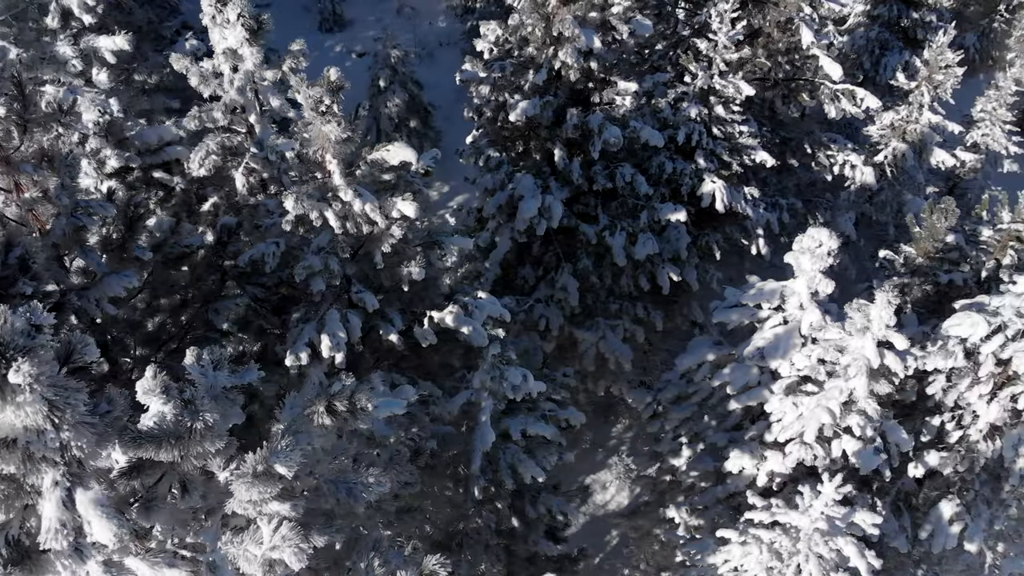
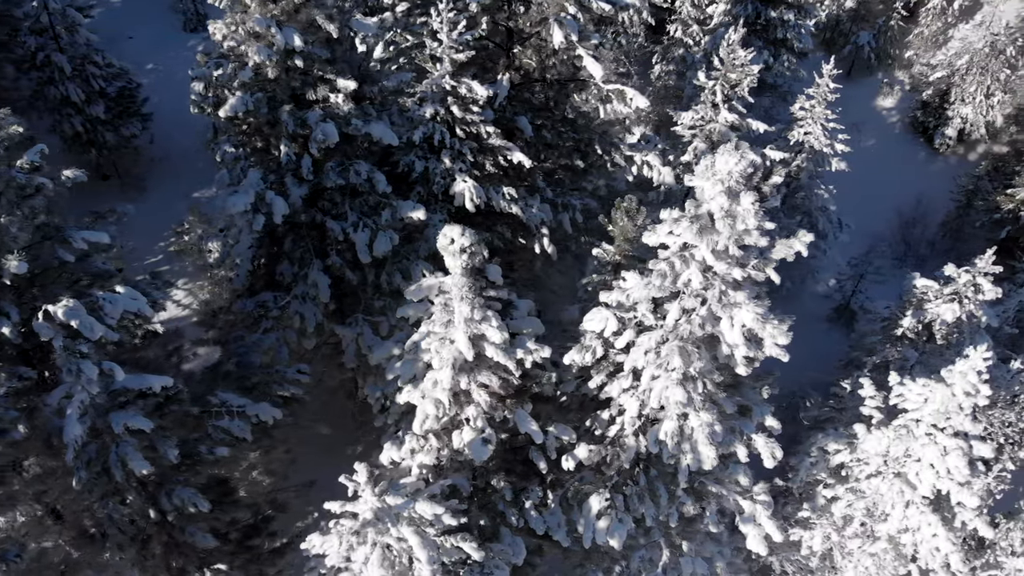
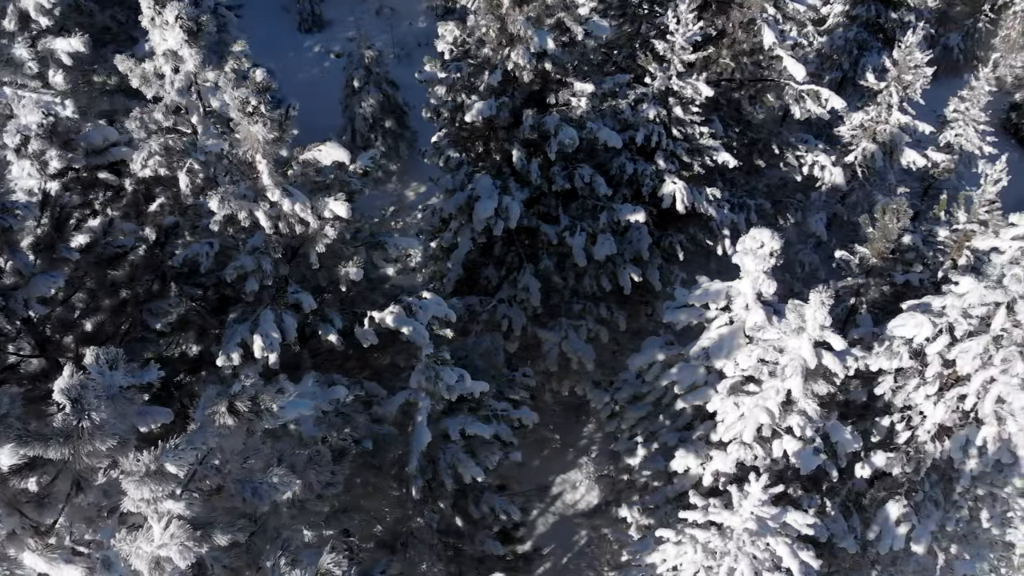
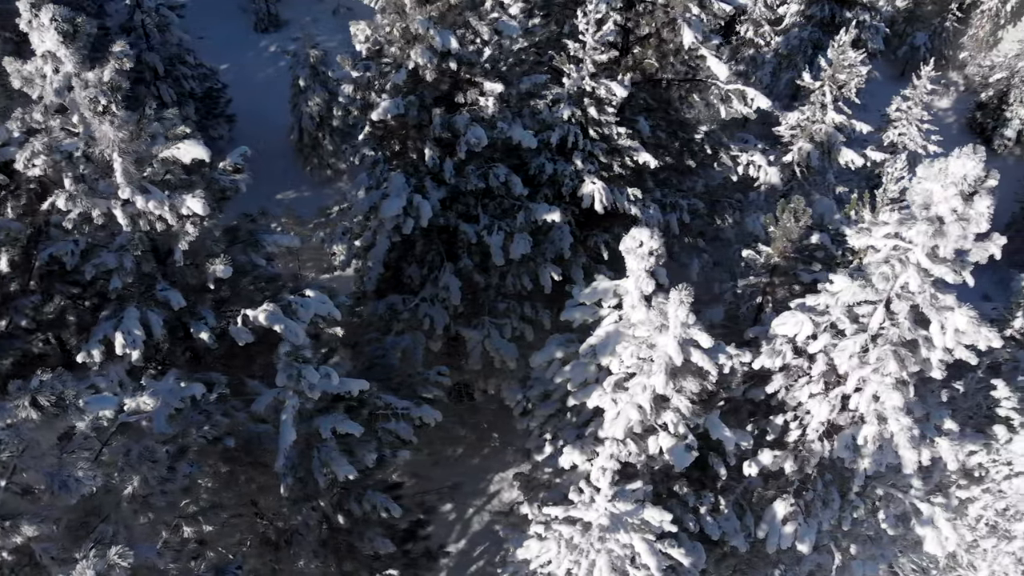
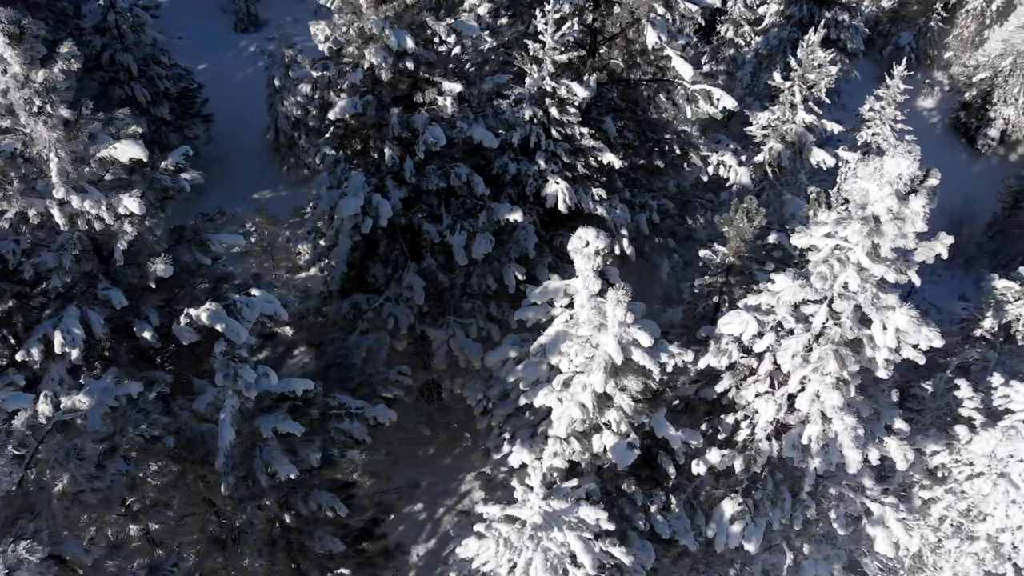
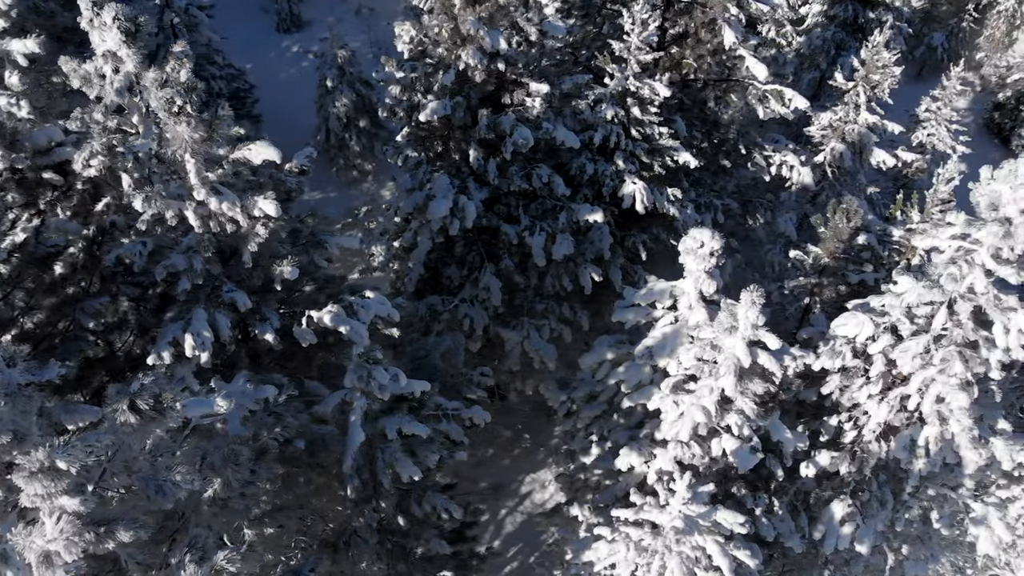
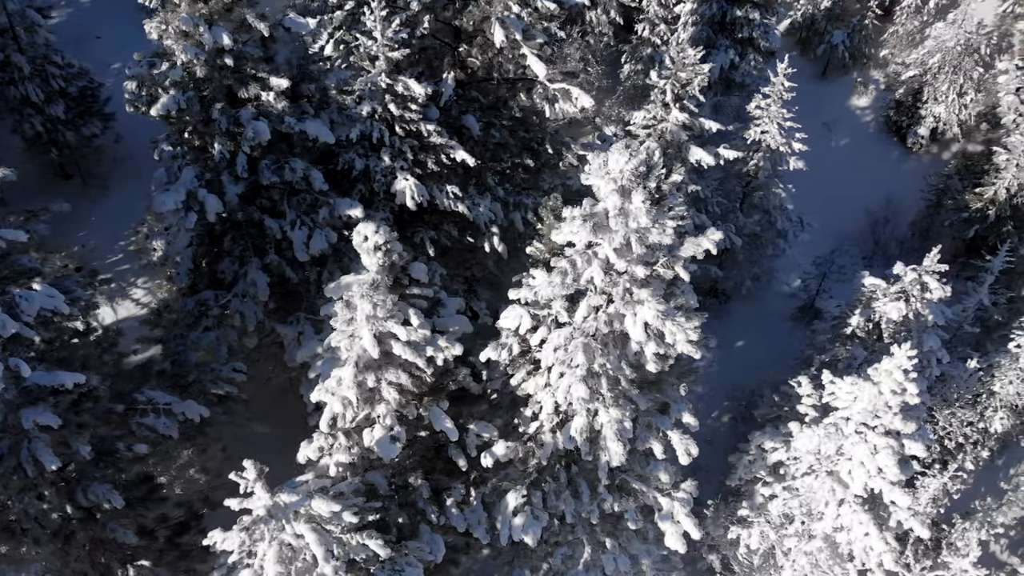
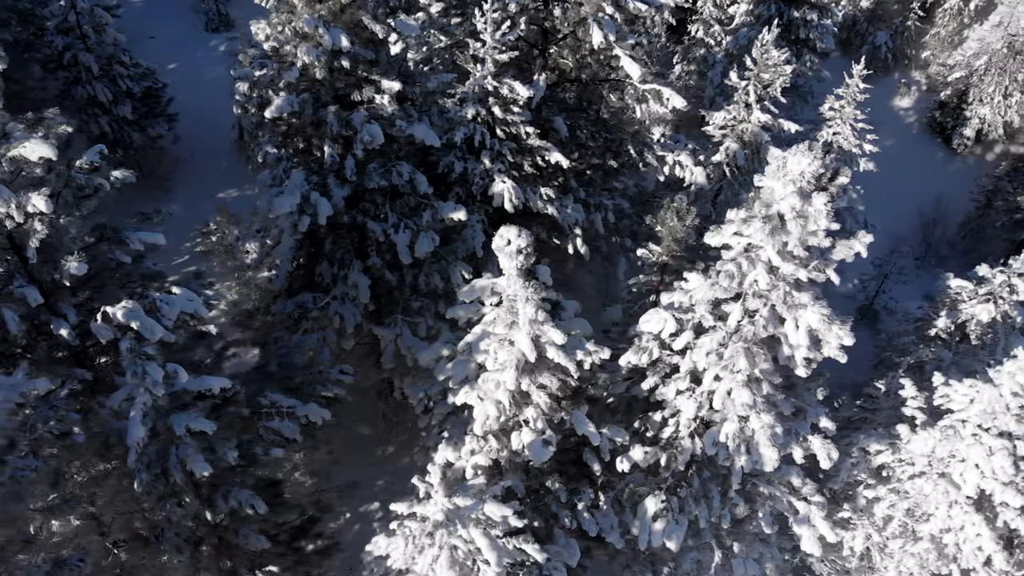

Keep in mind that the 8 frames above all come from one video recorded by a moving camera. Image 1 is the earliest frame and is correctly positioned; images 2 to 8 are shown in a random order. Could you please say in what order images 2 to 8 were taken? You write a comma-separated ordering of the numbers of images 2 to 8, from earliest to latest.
3, 6, 4, 5, 8, 2, 7
